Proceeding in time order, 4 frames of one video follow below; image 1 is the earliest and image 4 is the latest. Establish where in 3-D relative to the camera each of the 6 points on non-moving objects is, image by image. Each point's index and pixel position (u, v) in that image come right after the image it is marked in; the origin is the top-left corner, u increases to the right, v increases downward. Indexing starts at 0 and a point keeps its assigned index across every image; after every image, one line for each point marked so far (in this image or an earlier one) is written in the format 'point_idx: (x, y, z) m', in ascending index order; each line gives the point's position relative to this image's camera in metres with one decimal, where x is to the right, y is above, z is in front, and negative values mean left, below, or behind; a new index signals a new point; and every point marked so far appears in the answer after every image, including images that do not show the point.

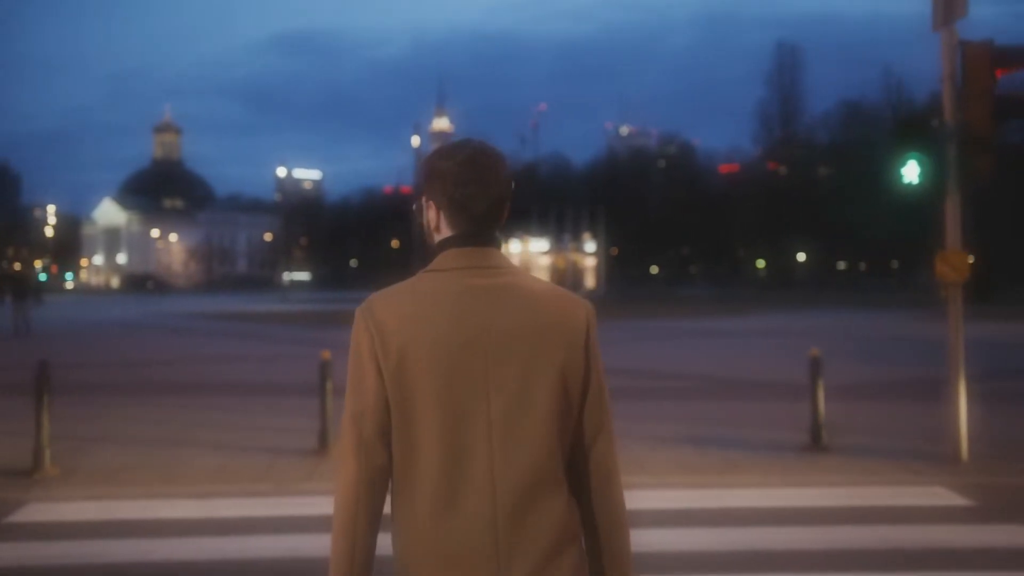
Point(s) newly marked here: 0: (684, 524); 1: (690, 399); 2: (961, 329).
0: (+1.2, -1.6, +7.8) m
1: (+2.5, -1.7, +16.5) m
2: (+3.8, -0.3, +9.4) m
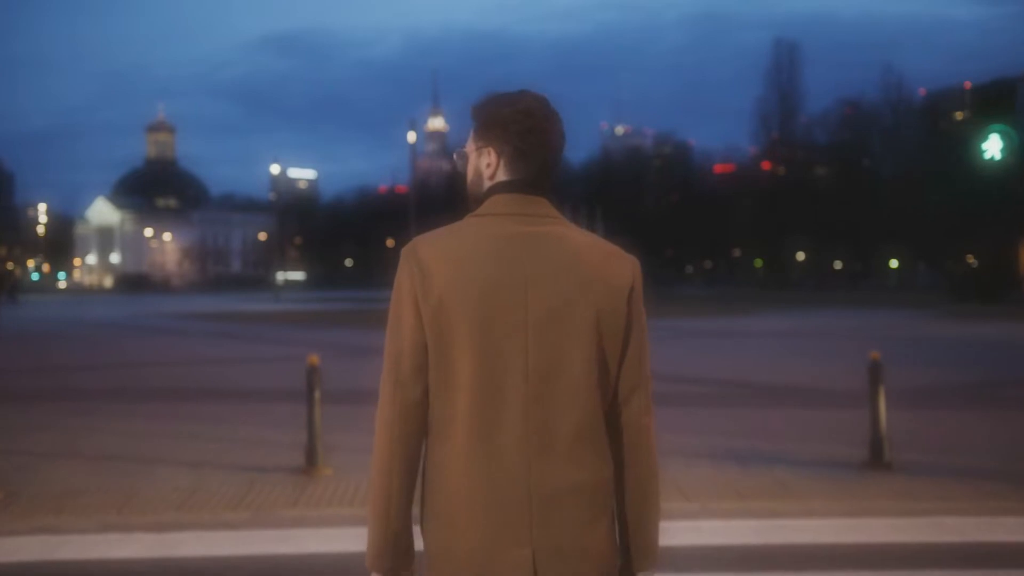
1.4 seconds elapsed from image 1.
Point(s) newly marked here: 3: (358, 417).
0: (+1.3, -1.6, +6.5) m
1: (+2.6, -1.6, +15.2) m
2: (+3.9, -0.3, +8.1) m
3: (-1.9, -1.5, +13.2) m
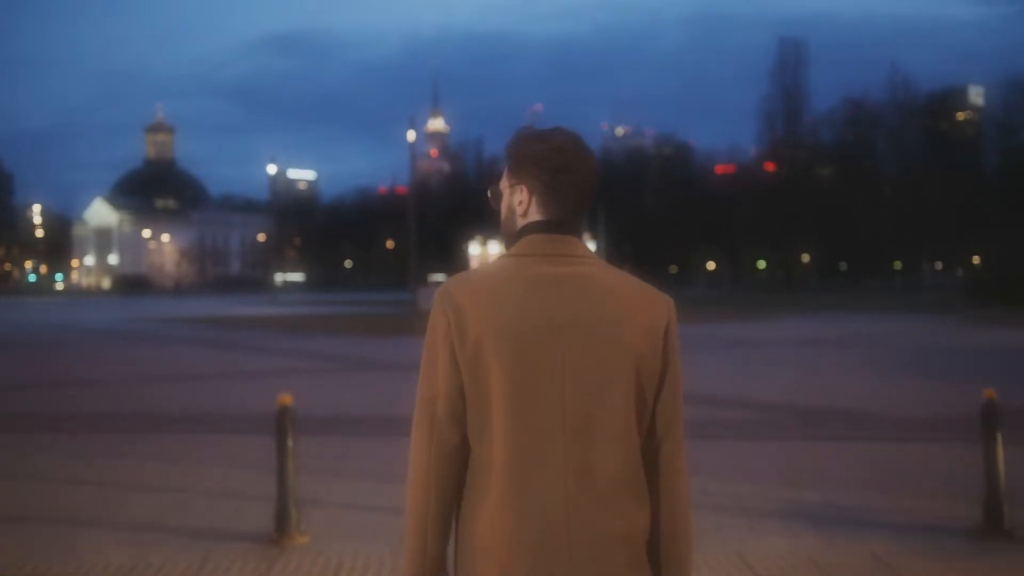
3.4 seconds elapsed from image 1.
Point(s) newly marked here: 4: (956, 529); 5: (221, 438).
0: (+1.5, -1.7, +4.7) m
1: (+2.8, -1.7, +13.4) m
2: (+4.1, -0.4, +6.3) m
3: (-1.8, -1.7, +11.4) m
4: (+2.9, -1.5, +7.3) m
5: (-3.5, -1.7, +13.0) m
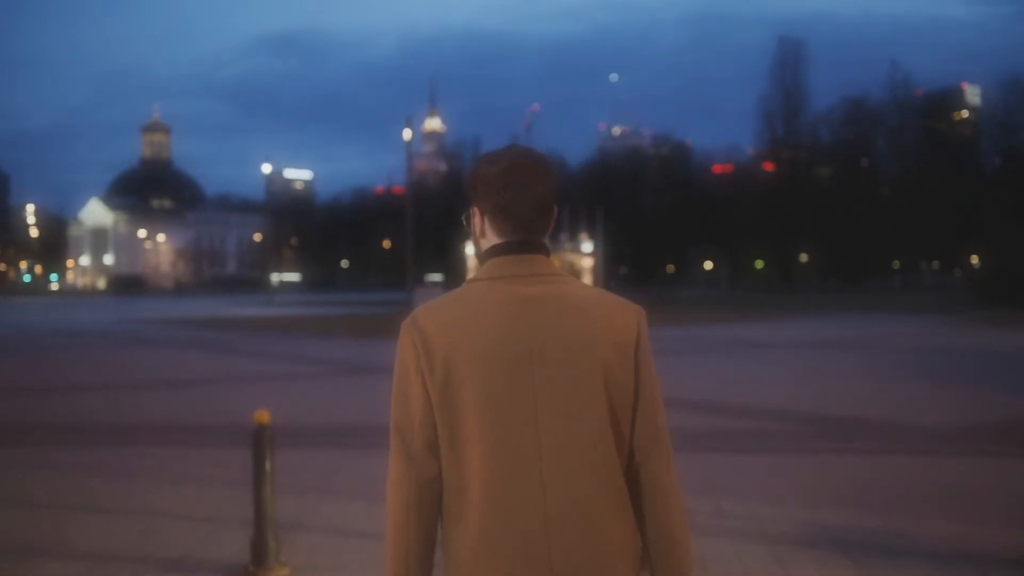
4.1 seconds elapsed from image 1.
0: (+1.5, -1.8, +4.0) m
1: (+2.8, -1.8, +12.7) m
2: (+4.1, -0.5, +5.6) m
3: (-1.8, -1.7, +10.7) m
4: (+2.9, -1.6, +6.6) m
5: (-3.5, -1.8, +12.3) m
